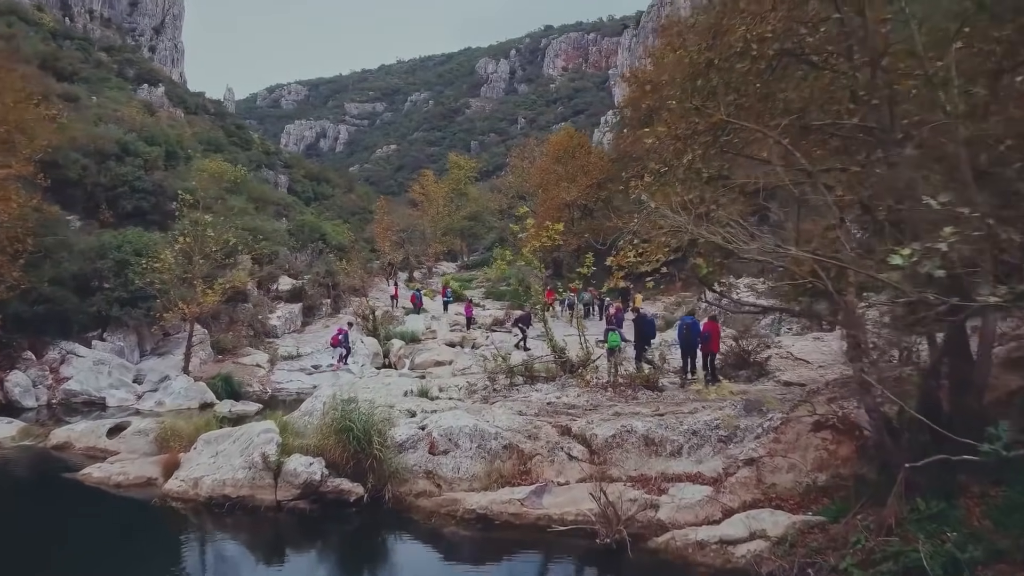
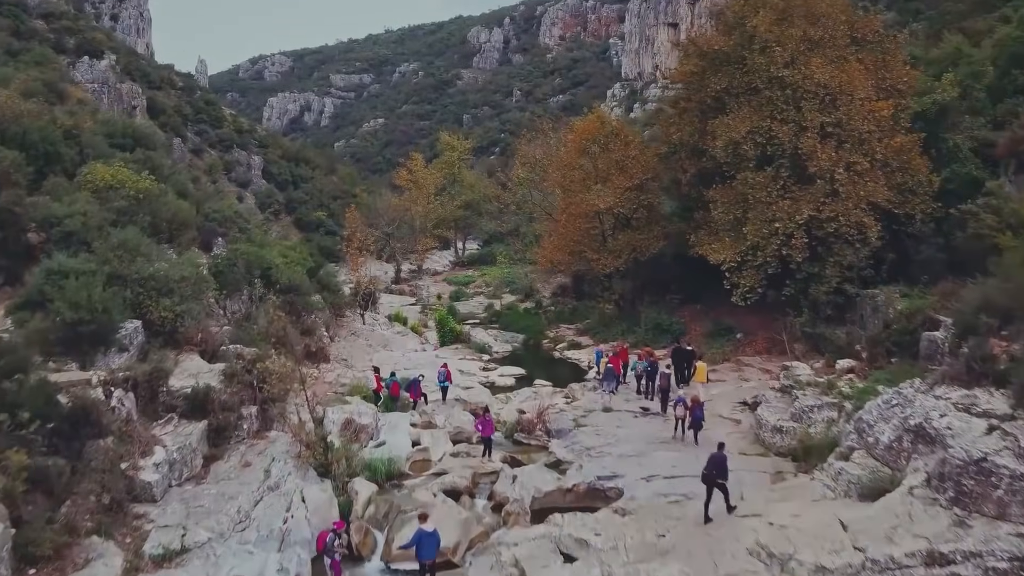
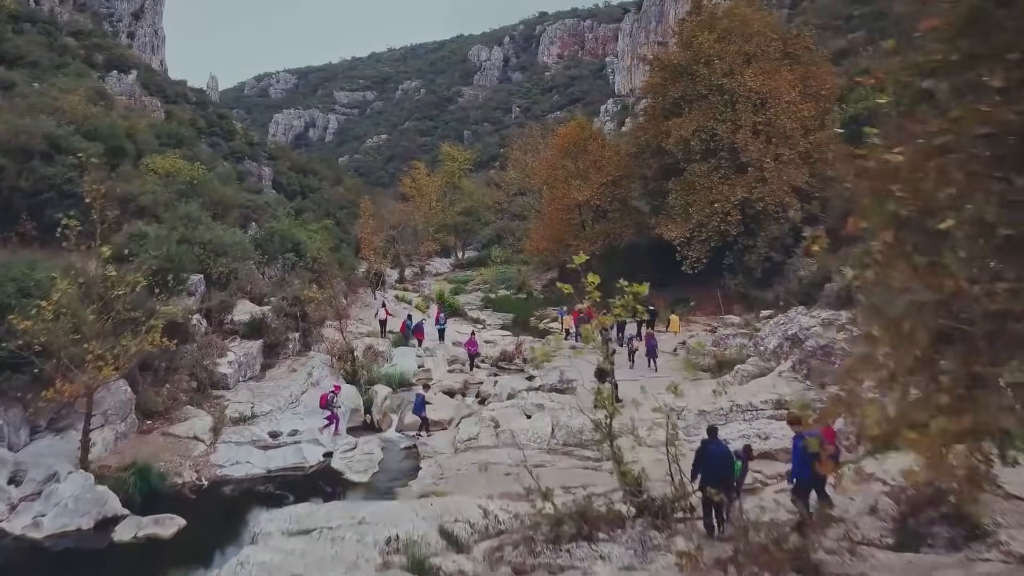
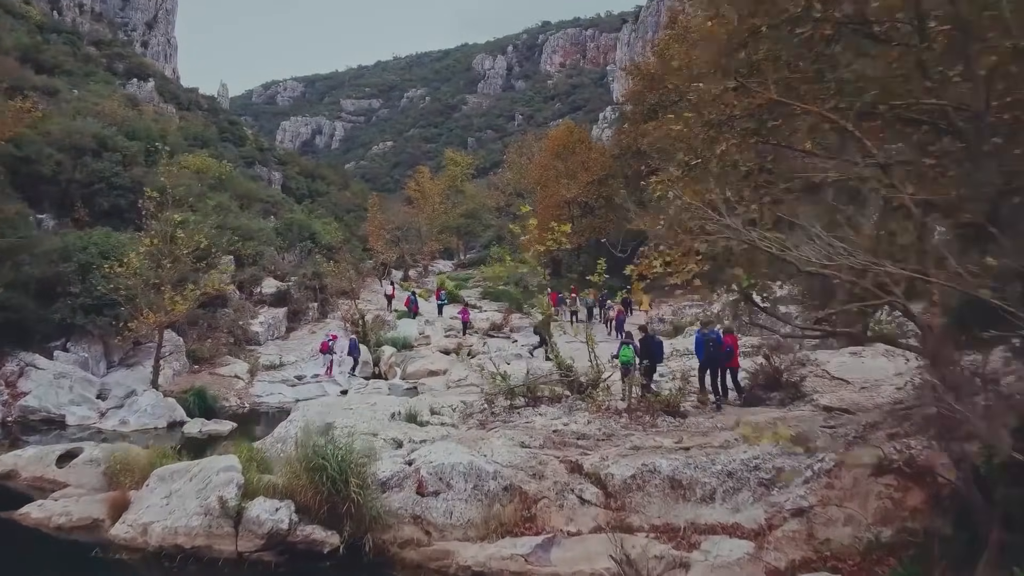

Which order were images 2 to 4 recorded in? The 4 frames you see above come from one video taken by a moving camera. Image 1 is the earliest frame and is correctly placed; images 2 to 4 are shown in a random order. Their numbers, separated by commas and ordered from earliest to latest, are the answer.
4, 3, 2
